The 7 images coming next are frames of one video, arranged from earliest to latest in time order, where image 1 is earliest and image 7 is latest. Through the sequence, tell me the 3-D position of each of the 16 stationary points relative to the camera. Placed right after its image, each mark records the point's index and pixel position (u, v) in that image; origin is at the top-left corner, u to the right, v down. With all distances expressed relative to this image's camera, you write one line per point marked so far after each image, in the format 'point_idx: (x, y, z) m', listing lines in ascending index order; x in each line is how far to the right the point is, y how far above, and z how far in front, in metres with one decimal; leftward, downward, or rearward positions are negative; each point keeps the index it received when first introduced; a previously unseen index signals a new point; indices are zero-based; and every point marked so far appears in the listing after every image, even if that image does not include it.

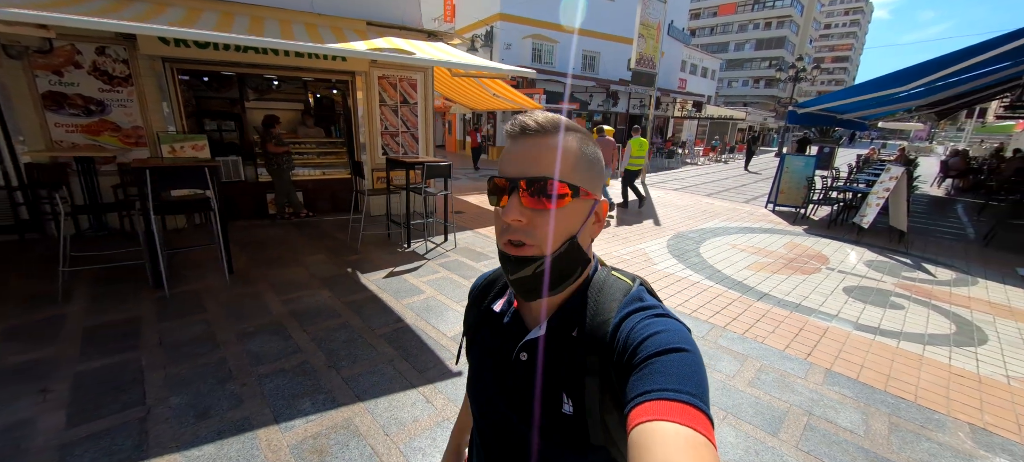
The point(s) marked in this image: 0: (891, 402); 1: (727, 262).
0: (+2.8, -1.2, +2.8) m
1: (+3.2, -0.5, +5.7) m
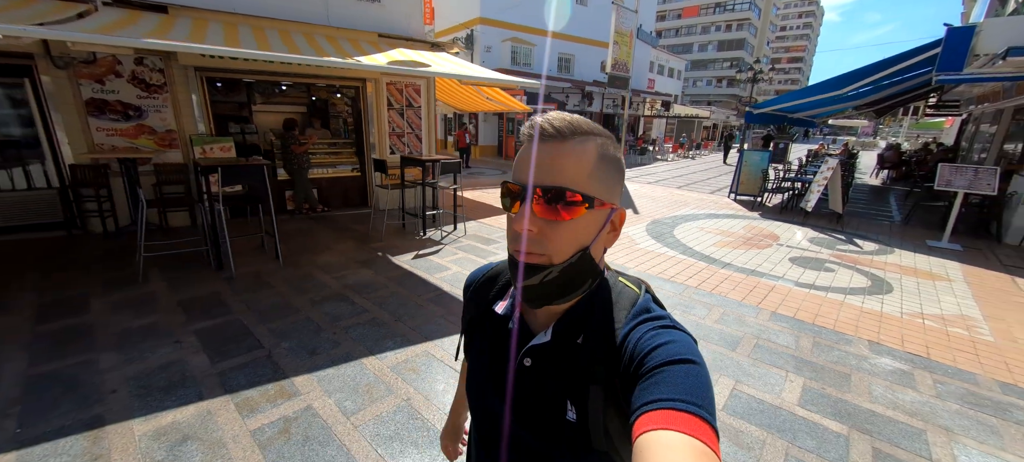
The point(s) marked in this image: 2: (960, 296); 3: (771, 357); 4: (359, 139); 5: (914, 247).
0: (+3.0, -1.0, +3.8) m
1: (+3.3, -0.2, +6.7) m
2: (+5.7, -0.8, +4.9) m
3: (+2.2, -1.1, +3.3) m
4: (-3.1, +1.9, +7.7) m
5: (+7.5, -0.3, +7.1) m
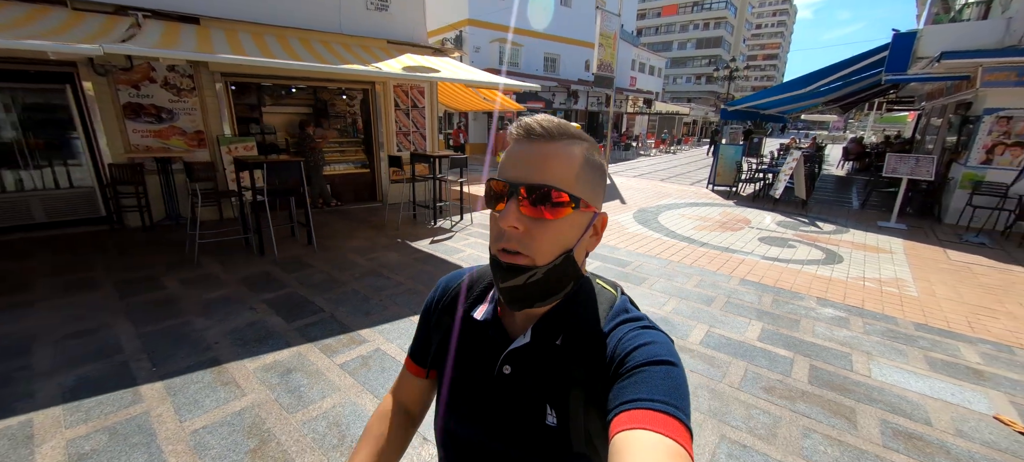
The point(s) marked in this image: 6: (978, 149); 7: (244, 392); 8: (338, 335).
0: (+3.2, -0.7, +4.6) m
1: (+3.3, +0.1, +7.5) m
2: (+5.9, -0.5, +5.8) m
3: (+2.4, -0.8, +4.1) m
4: (-3.2, +2.0, +8.3) m
5: (+7.5, +0.1, +8.0) m
6: (+9.5, +1.7, +7.7) m
7: (-1.8, -1.1, +2.5) m
8: (-1.5, -0.9, +3.2) m
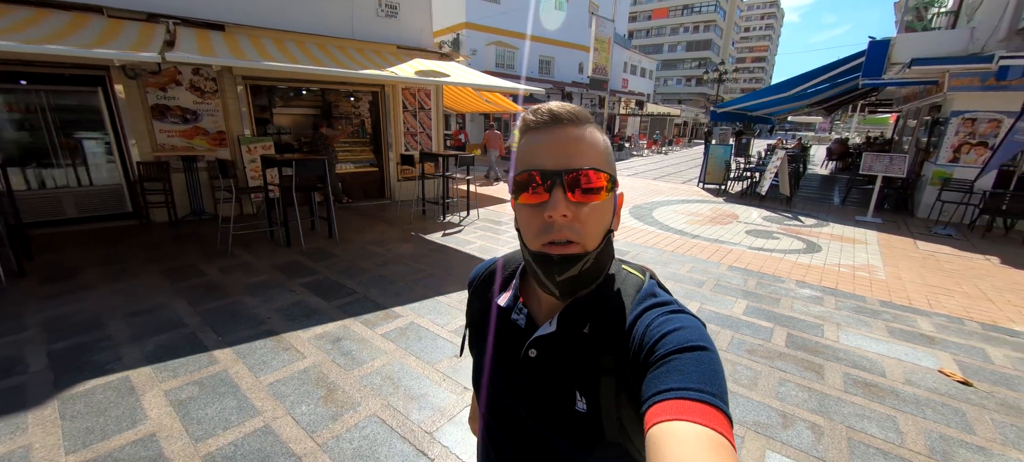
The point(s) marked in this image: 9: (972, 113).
0: (+3.3, -0.6, +5.1) m
1: (+3.4, +0.2, +8.0) m
2: (+6.0, -0.3, +6.3) m
3: (+2.6, -0.7, +4.5) m
4: (-3.1, +2.1, +8.6) m
5: (+7.6, +0.2, +8.6) m
6: (+9.5, +1.8, +8.3) m
7: (-1.6, -1.0, +2.9) m
8: (-1.3, -0.8, +3.6) m
9: (+9.6, +2.5, +7.9) m
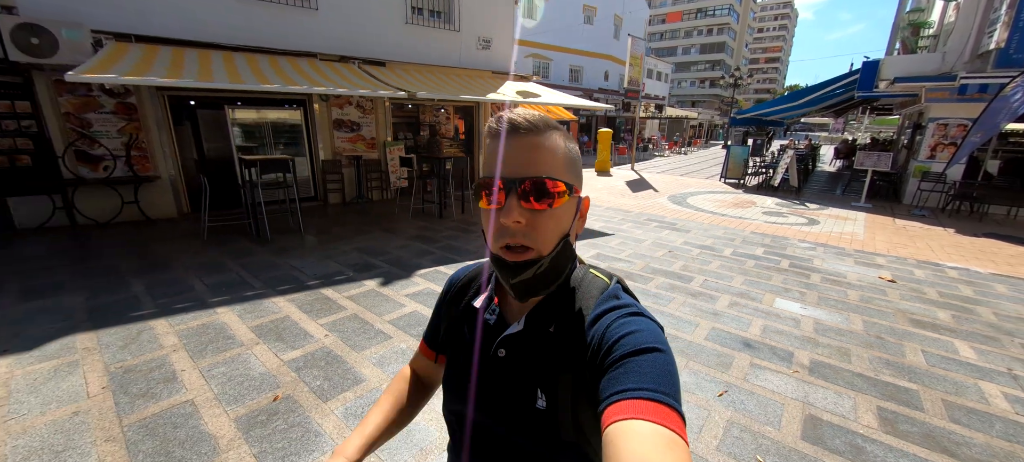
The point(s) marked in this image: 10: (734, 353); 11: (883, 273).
0: (+5.0, -0.1, +7.3) m
1: (+5.2, +0.7, +10.3) m
2: (+7.7, +0.1, +8.5) m
3: (+4.3, -0.2, +6.8) m
4: (-1.3, +2.6, +11.0) m
5: (+9.4, +0.7, +10.7) m
6: (+11.3, +2.3, +10.4) m
7: (0.0, -0.5, +5.3) m
8: (+0.4, -0.3, +6.0) m
9: (+11.4, +2.9, +10.0) m
10: (+2.0, -1.1, +3.3) m
11: (+5.3, -0.6, +5.4) m
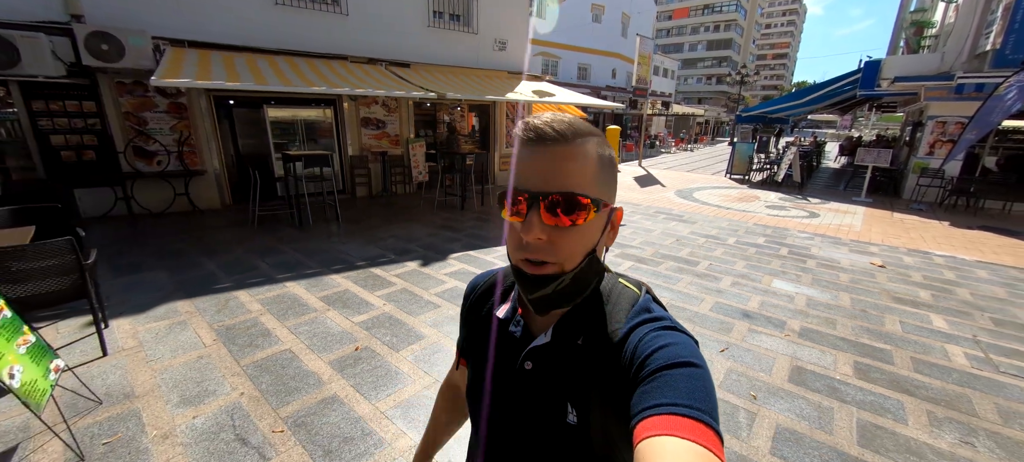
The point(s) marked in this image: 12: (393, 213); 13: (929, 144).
0: (+5.4, +0.1, +7.8) m
1: (+5.6, +0.9, +10.7) m
2: (+8.1, +0.3, +8.9) m
3: (+4.6, 0.0, +7.3) m
4: (-0.9, +2.8, +11.6) m
5: (+9.8, +0.9, +11.2) m
6: (+11.7, +2.4, +10.8) m
7: (+0.4, -0.3, +5.8) m
8: (+0.7, -0.1, +6.5) m
9: (+11.8, +3.1, +10.3) m
10: (+2.3, -0.9, +3.9) m
11: (+5.7, -0.4, +5.9) m
12: (-2.5, +0.4, +8.2) m
13: (+11.8, +2.5, +10.7) m
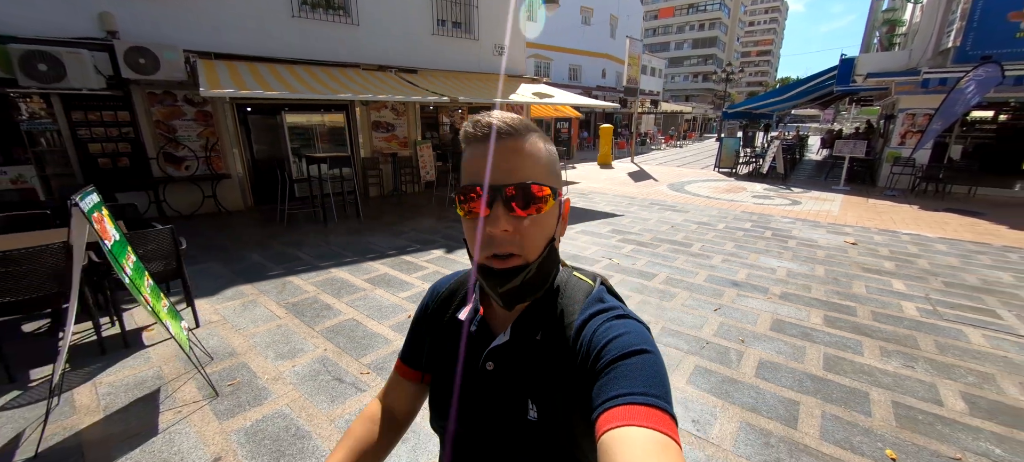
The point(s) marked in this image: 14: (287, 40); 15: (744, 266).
0: (+5.6, +0.4, +8.5) m
1: (+5.7, +1.2, +11.4) m
2: (+8.2, +0.7, +9.7) m
3: (+4.8, +0.2, +8.0) m
4: (-0.9, +3.0, +12.2) m
5: (+9.9, +1.3, +12.0) m
6: (+11.8, +2.9, +11.6) m
7: (+0.6, -0.1, +6.4) m
8: (+0.9, +0.1, +7.1) m
9: (+11.8, +3.6, +11.2) m
10: (+2.6, -0.7, +4.5) m
11: (+5.9, -0.1, +6.7) m
12: (-2.4, +0.5, +8.7) m
13: (+11.8, +2.9, +11.5) m
14: (-4.8, +4.1, +8.1) m
15: (+3.2, -0.5, +5.2) m
